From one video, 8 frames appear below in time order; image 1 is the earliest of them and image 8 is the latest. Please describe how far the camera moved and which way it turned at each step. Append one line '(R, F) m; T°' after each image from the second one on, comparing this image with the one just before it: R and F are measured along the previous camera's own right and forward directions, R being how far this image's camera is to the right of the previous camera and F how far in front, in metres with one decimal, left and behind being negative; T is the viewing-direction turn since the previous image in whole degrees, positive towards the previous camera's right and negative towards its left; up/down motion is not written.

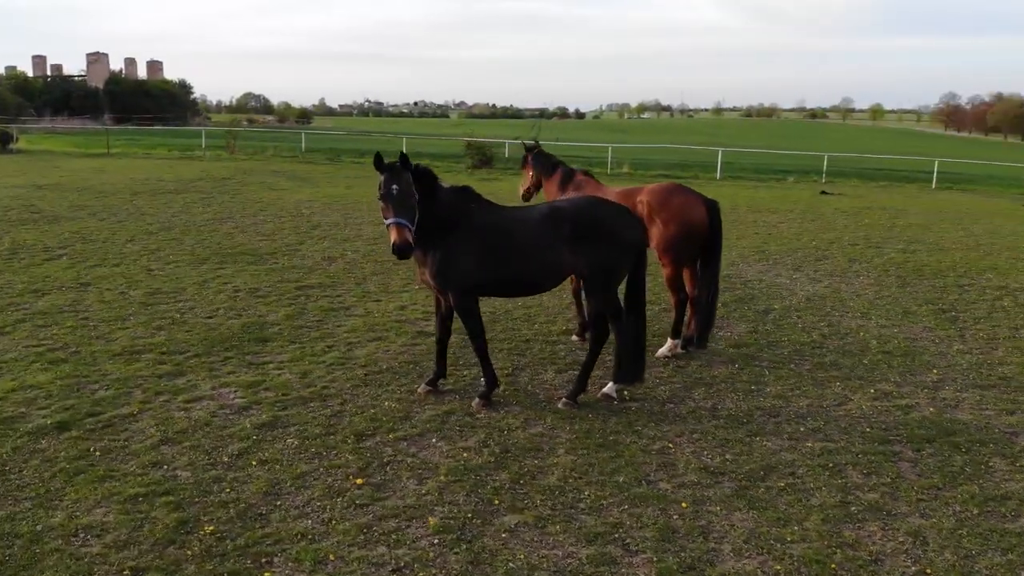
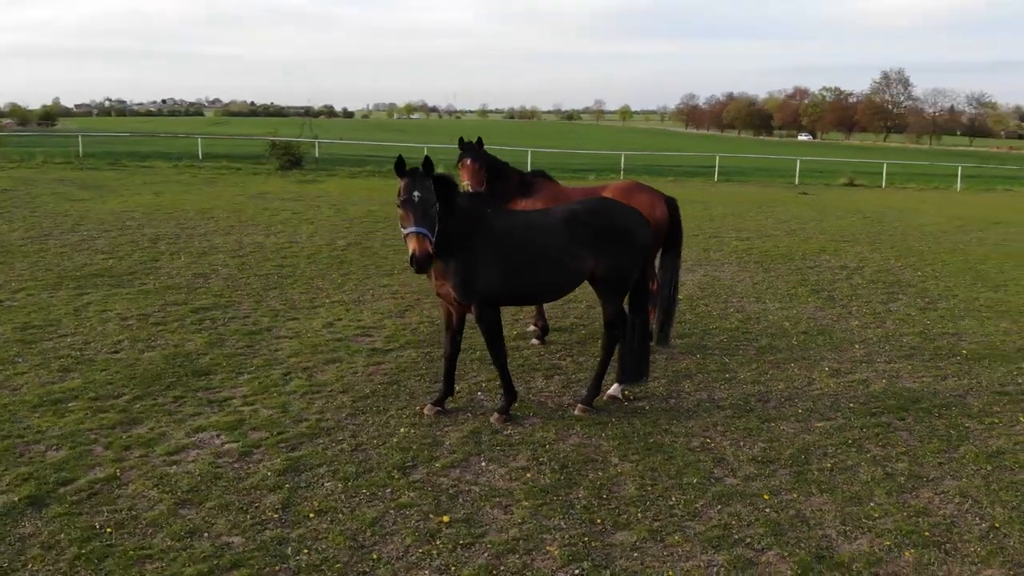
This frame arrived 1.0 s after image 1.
(-1.4, +0.4) m; +16°
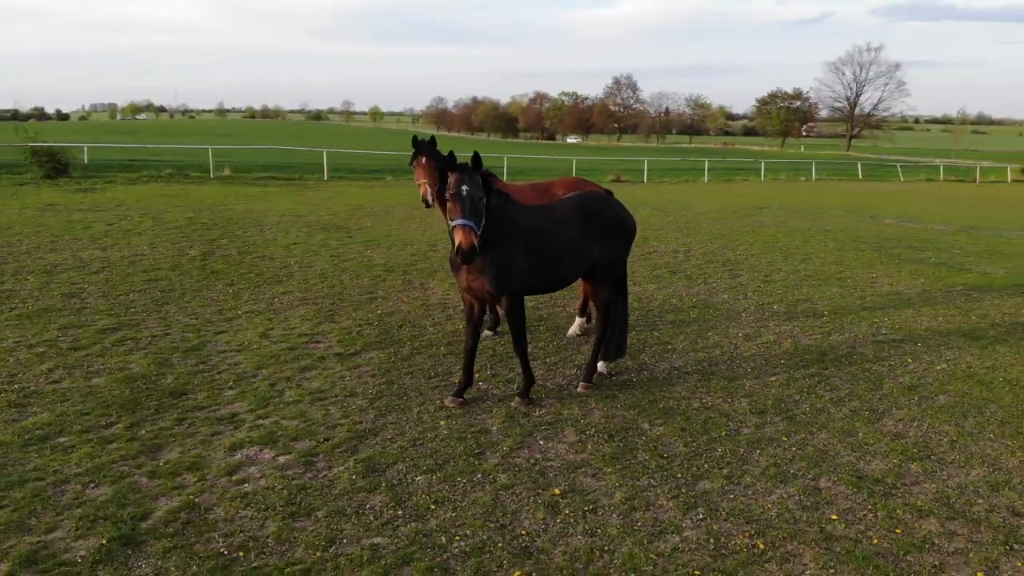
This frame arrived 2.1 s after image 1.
(-1.6, 0.0) m; +18°
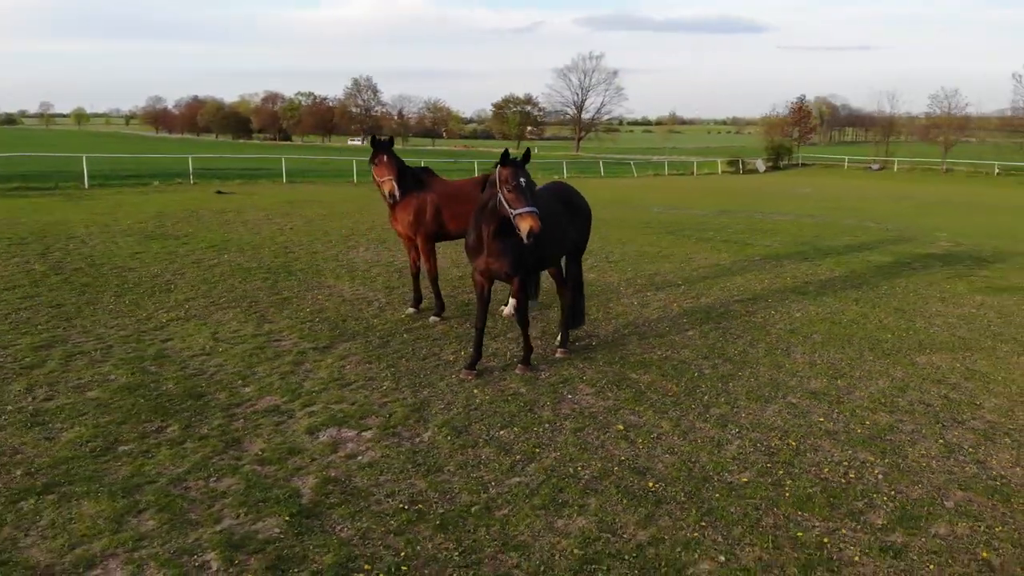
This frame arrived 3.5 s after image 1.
(-1.8, -0.3) m; +19°
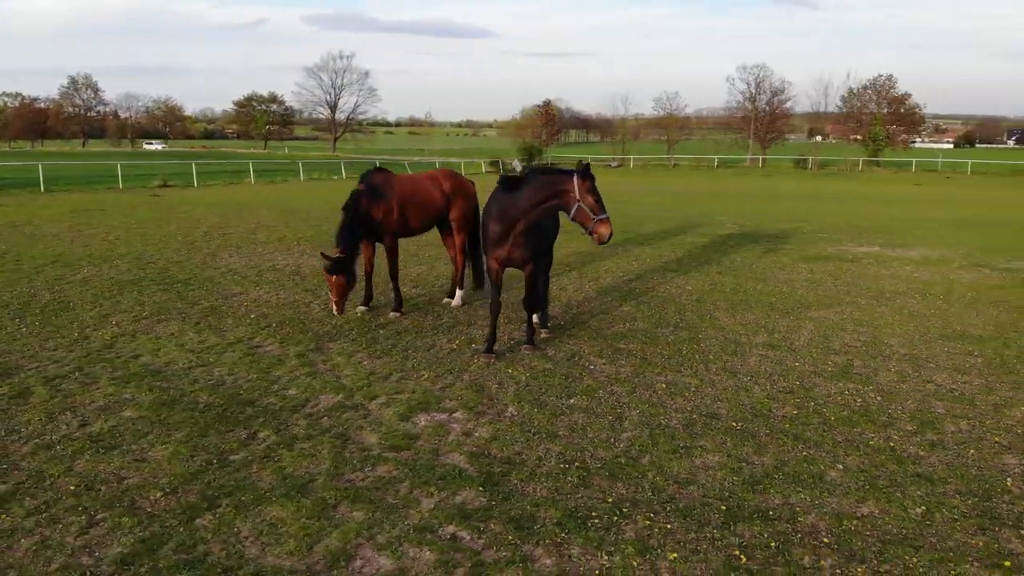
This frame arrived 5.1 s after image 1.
(-2.0, -0.1) m; +19°
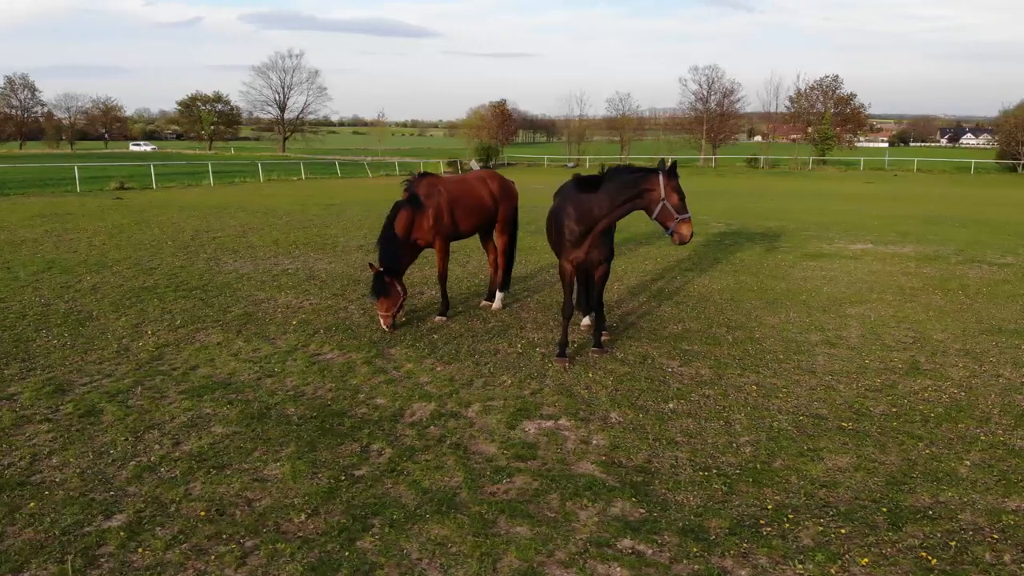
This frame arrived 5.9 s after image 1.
(-1.0, +0.2) m; +4°
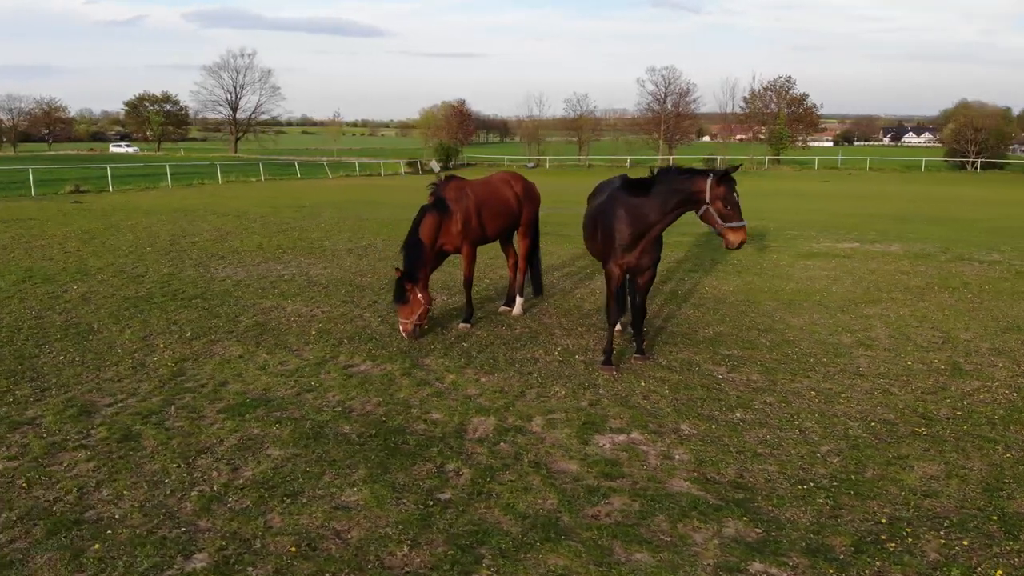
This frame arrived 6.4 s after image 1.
(-0.7, +0.2) m; +4°
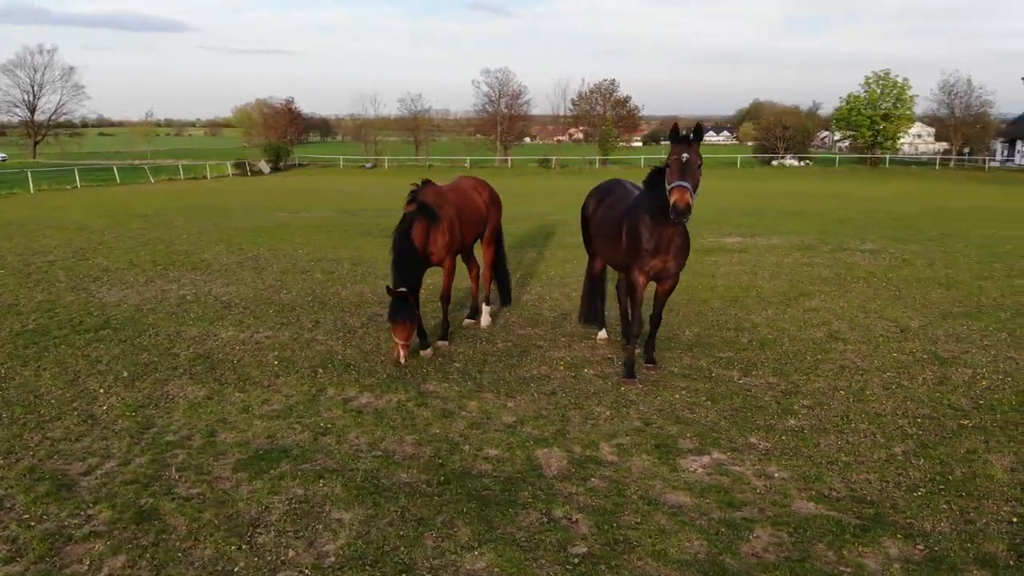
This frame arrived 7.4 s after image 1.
(-1.2, +0.6) m; +13°
